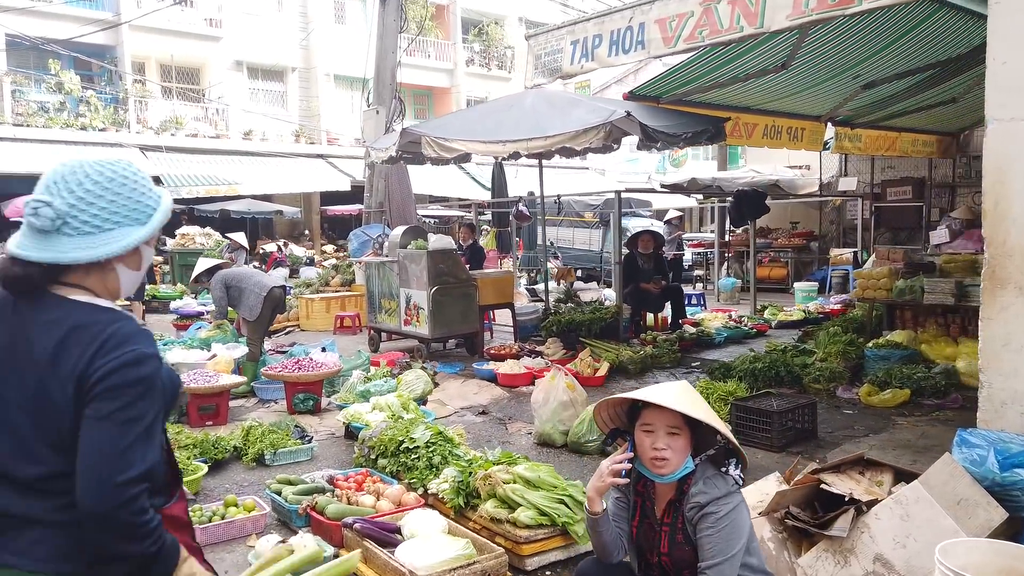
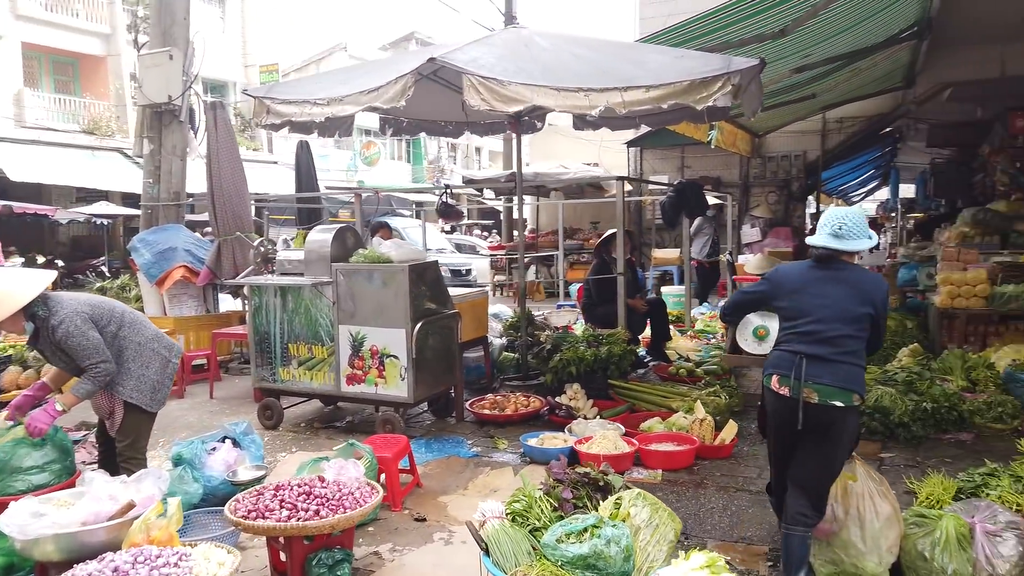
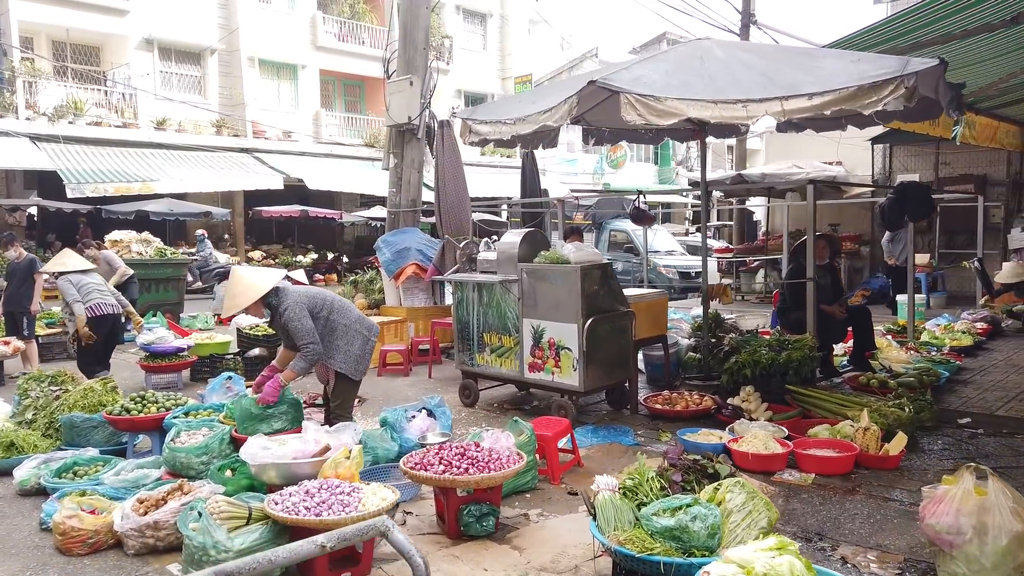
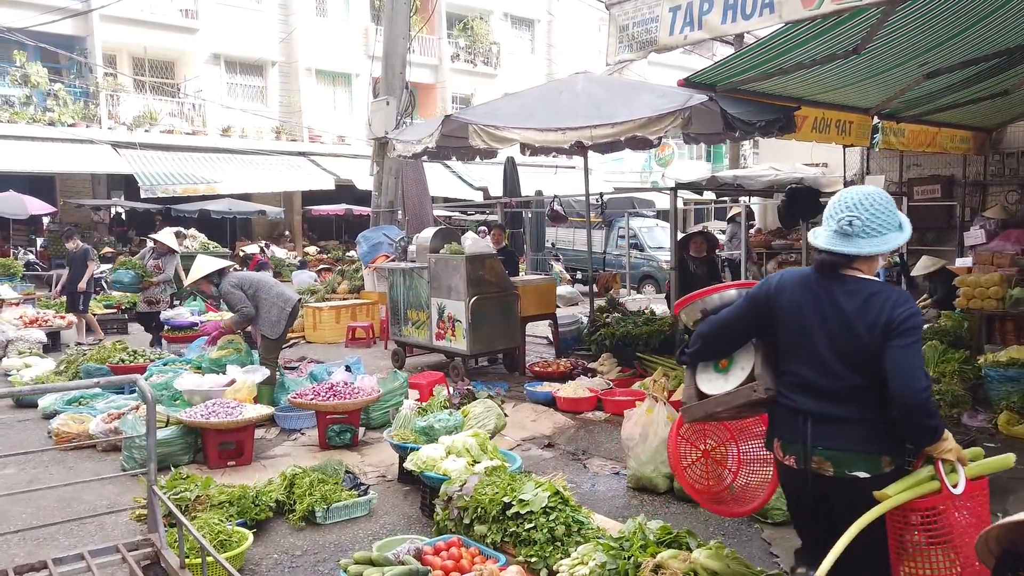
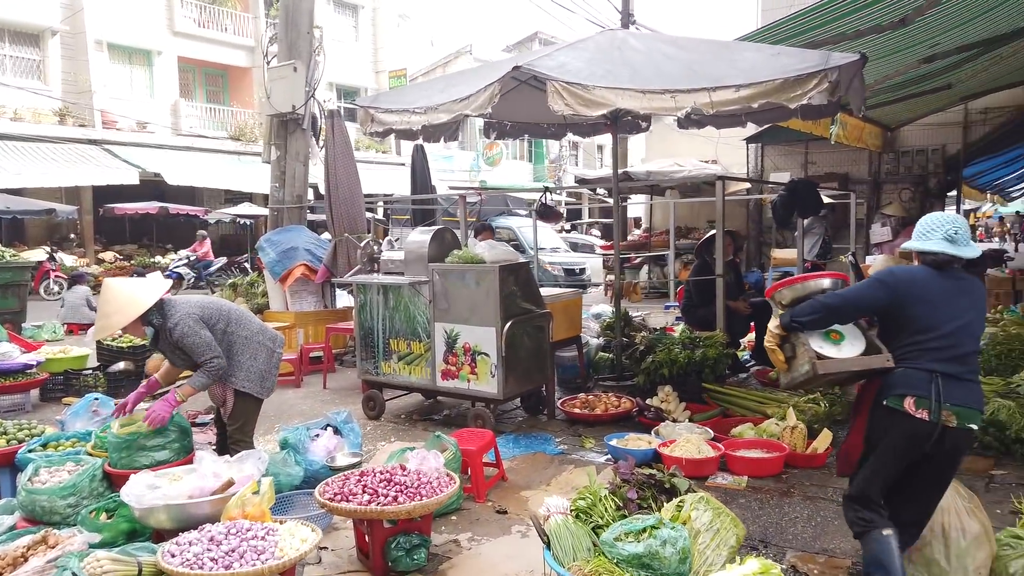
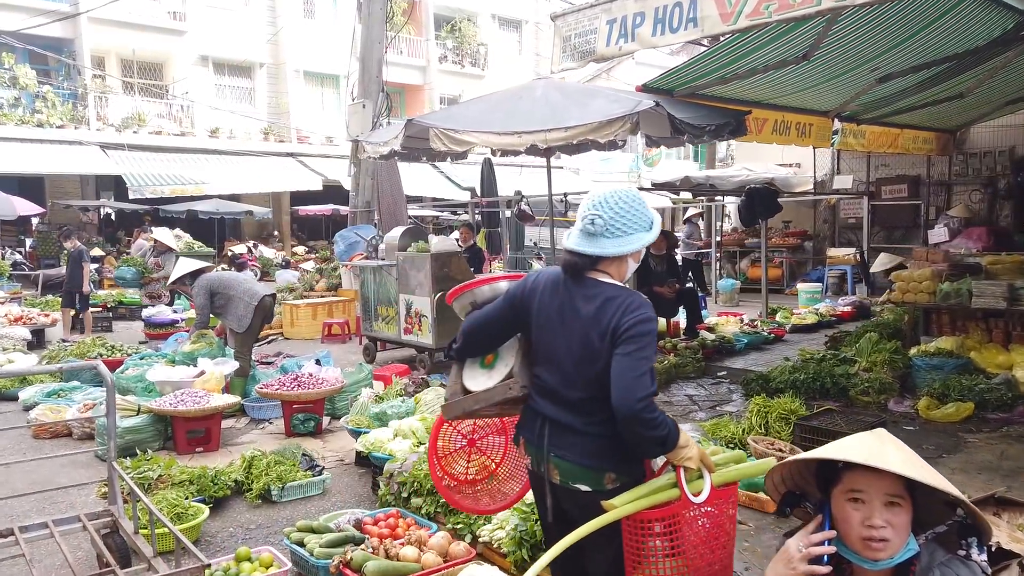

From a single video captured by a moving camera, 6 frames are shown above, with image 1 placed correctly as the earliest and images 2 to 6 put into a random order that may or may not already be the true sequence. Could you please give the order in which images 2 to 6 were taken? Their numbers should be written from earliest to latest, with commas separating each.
6, 4, 3, 5, 2
